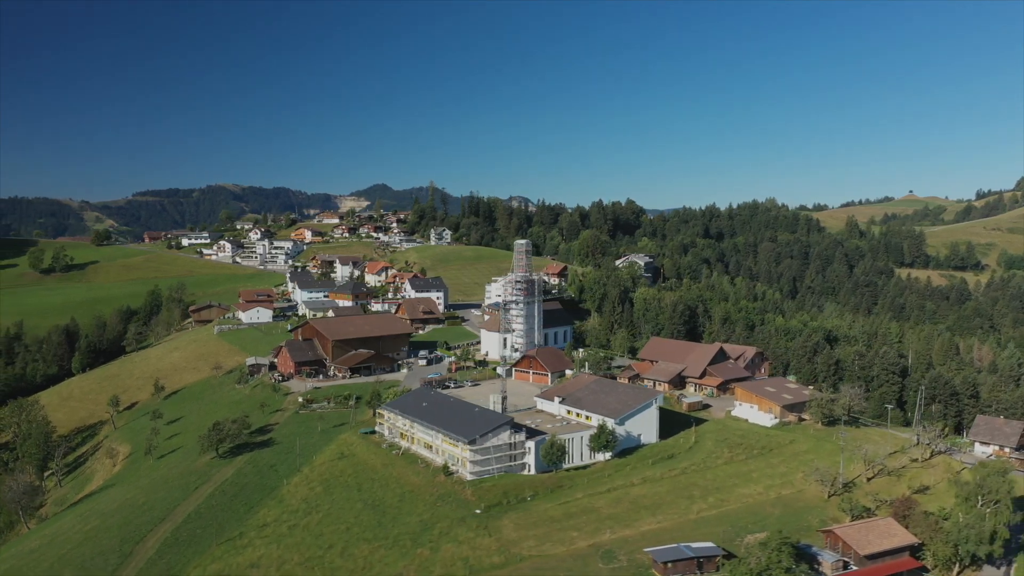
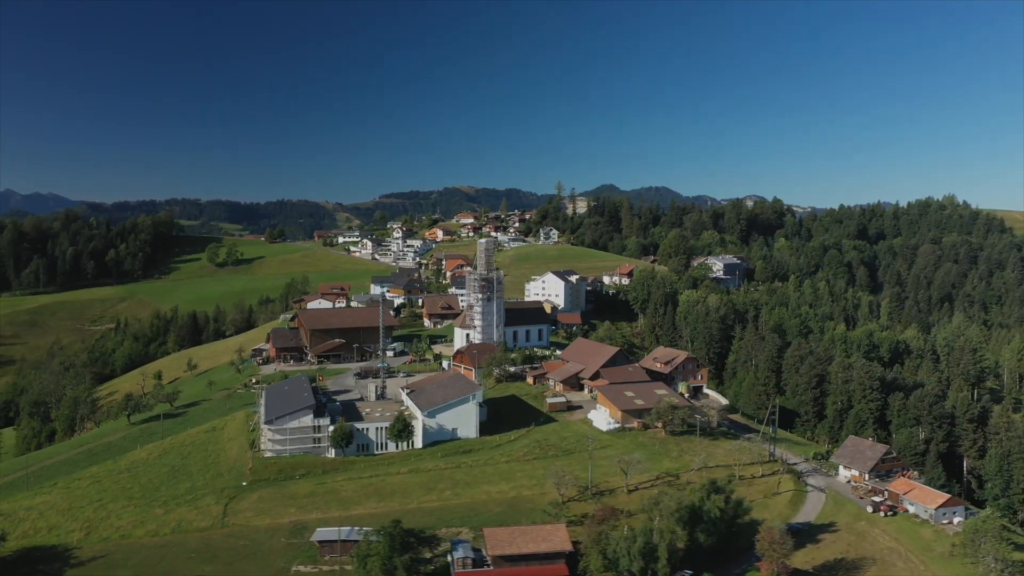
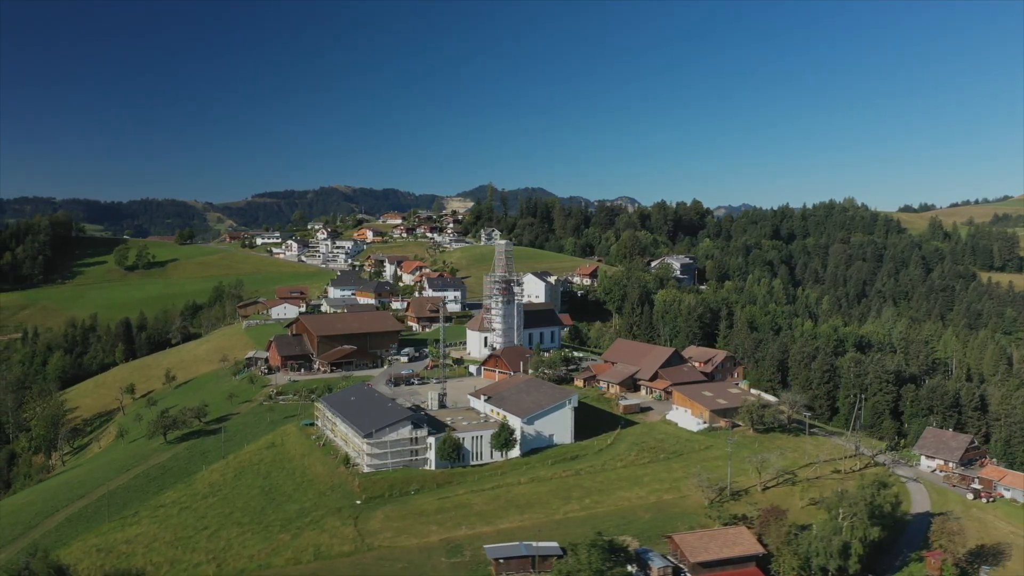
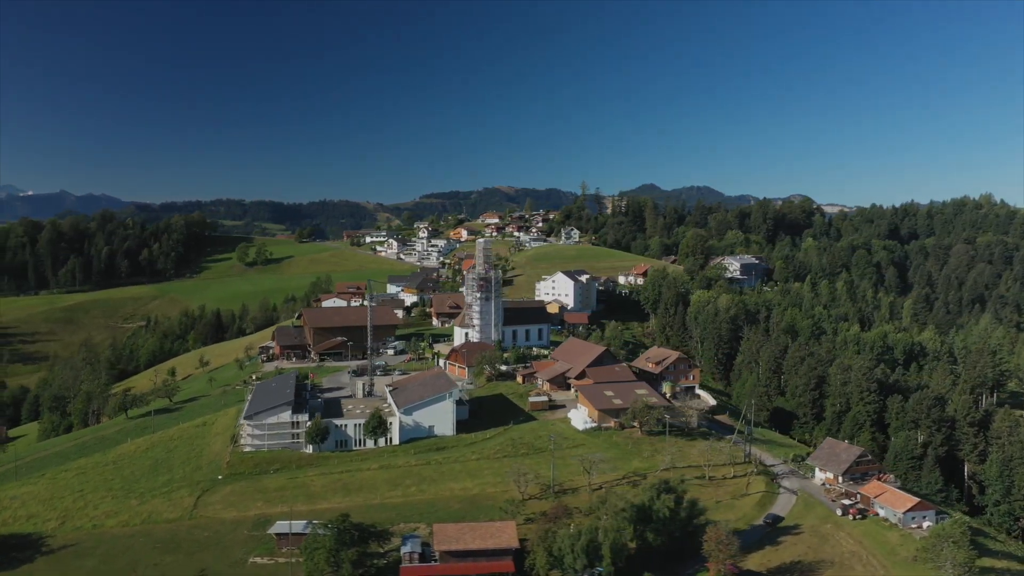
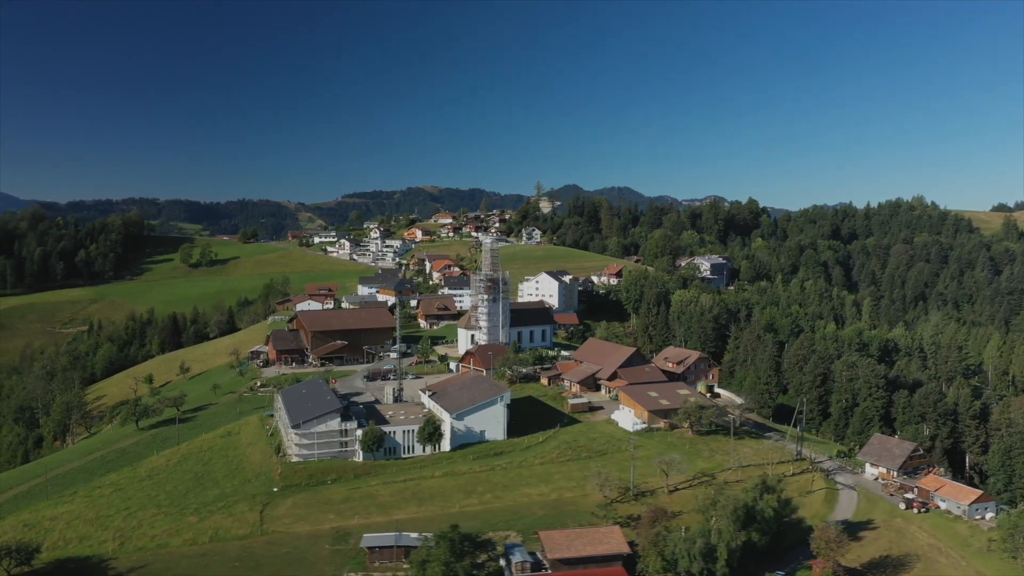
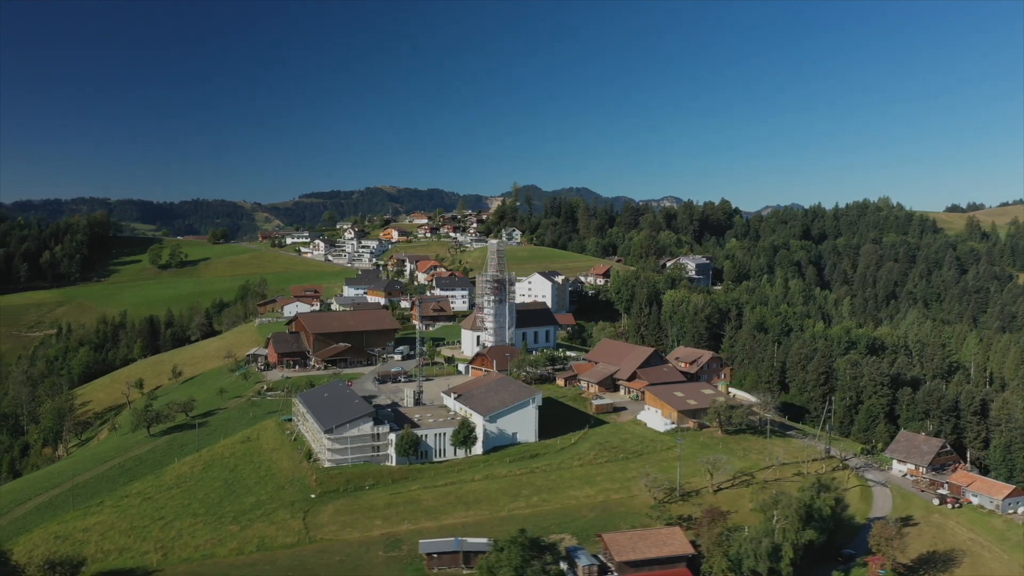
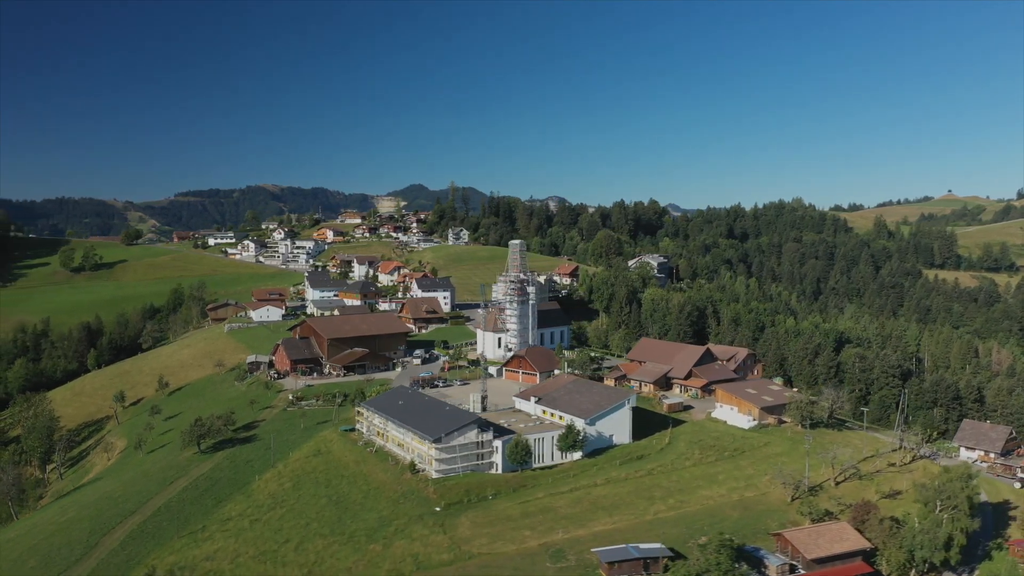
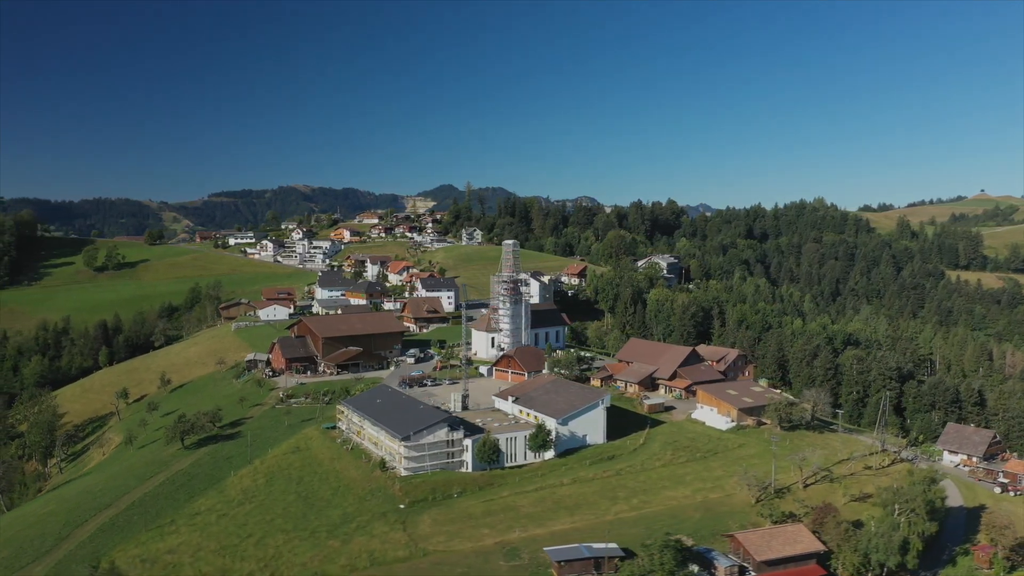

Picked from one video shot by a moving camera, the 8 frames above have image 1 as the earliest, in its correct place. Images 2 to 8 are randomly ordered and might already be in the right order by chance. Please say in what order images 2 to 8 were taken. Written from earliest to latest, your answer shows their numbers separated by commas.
7, 8, 3, 6, 5, 2, 4
